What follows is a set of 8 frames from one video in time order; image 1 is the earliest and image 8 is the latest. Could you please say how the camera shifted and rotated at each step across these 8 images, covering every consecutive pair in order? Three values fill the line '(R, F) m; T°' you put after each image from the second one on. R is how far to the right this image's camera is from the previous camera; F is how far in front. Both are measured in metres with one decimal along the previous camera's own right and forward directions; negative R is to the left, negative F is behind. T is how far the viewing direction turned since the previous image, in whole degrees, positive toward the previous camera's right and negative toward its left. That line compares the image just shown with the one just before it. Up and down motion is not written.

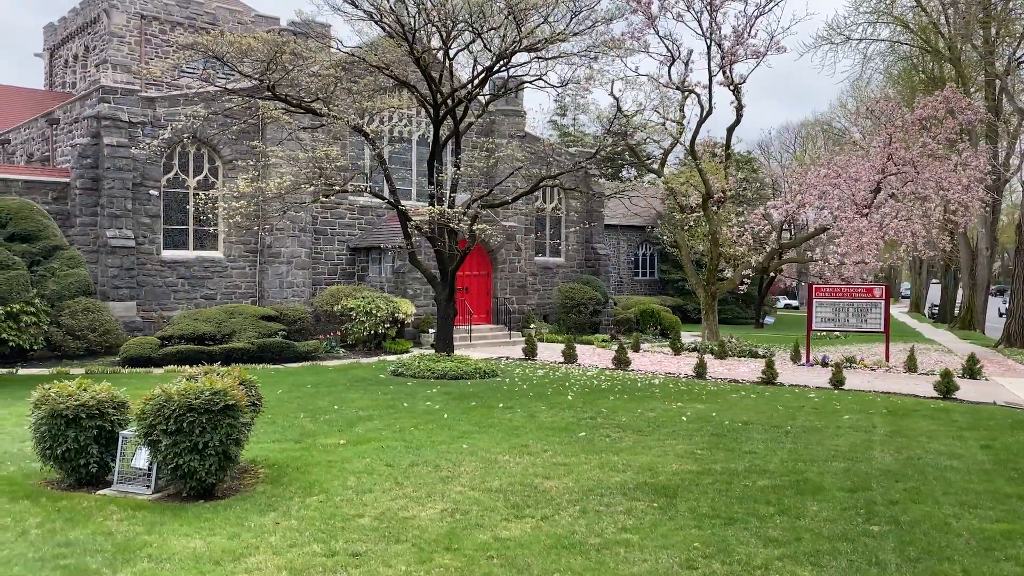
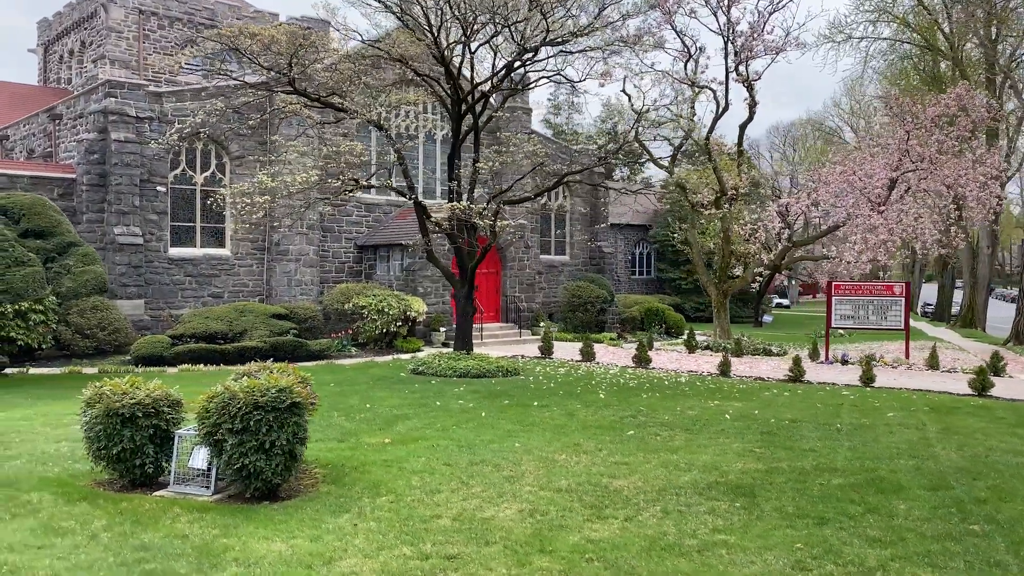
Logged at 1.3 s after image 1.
(-0.6, +0.2) m; +1°
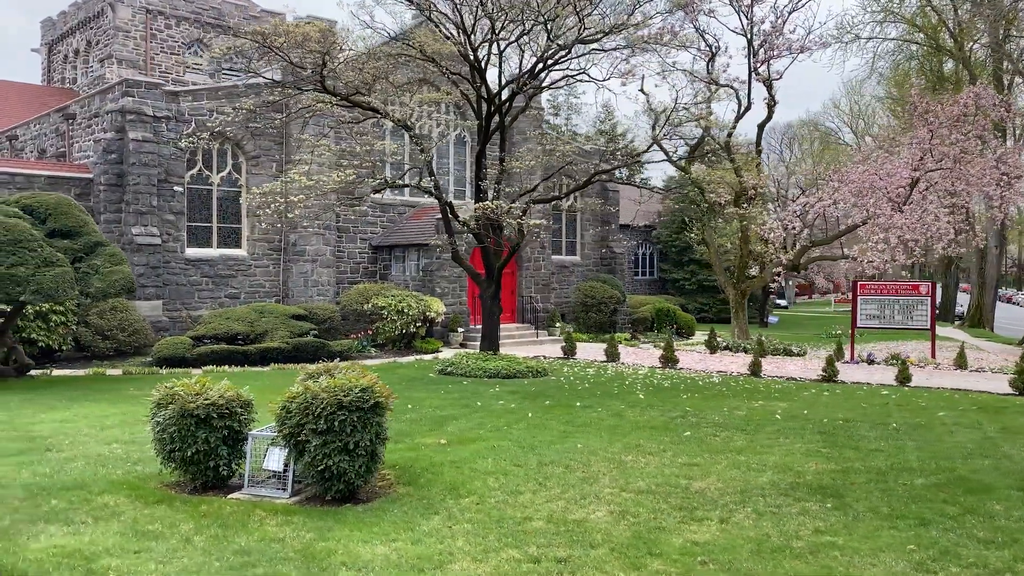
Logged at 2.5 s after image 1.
(-0.6, +0.1) m; 0°
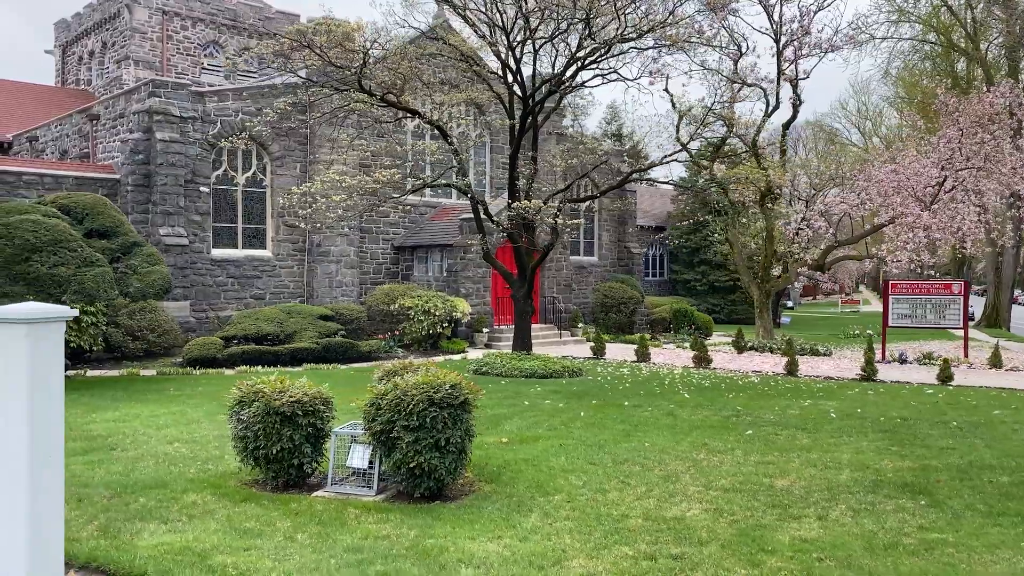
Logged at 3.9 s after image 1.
(-0.6, 0.0) m; 0°
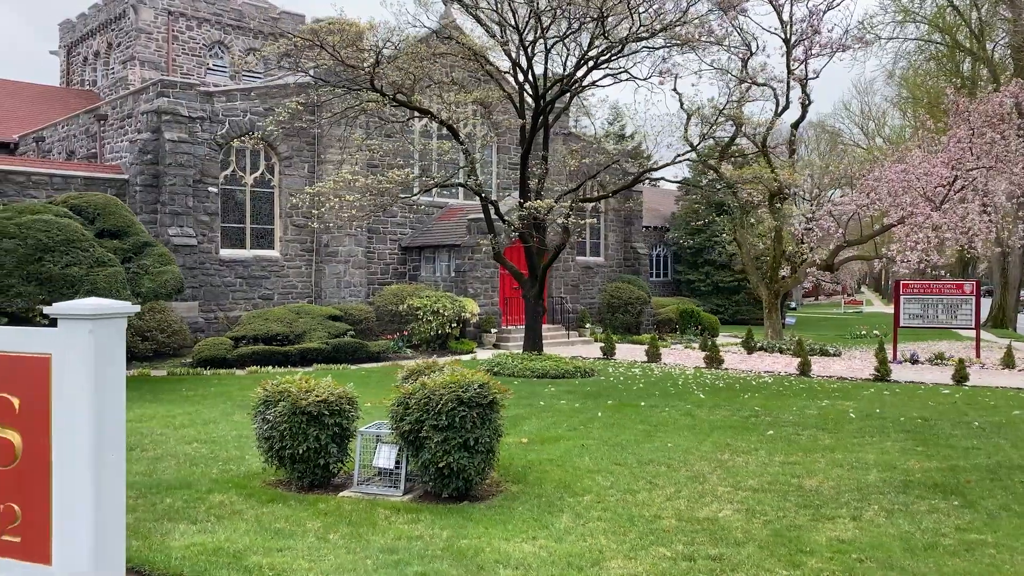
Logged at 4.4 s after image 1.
(-0.2, 0.0) m; 0°
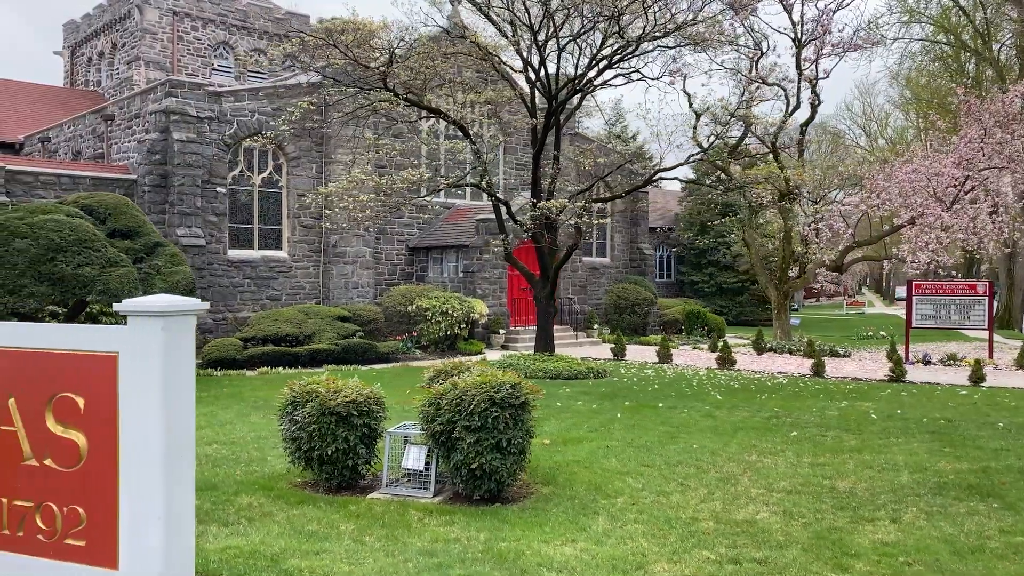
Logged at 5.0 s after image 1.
(-0.2, +0.1) m; 0°
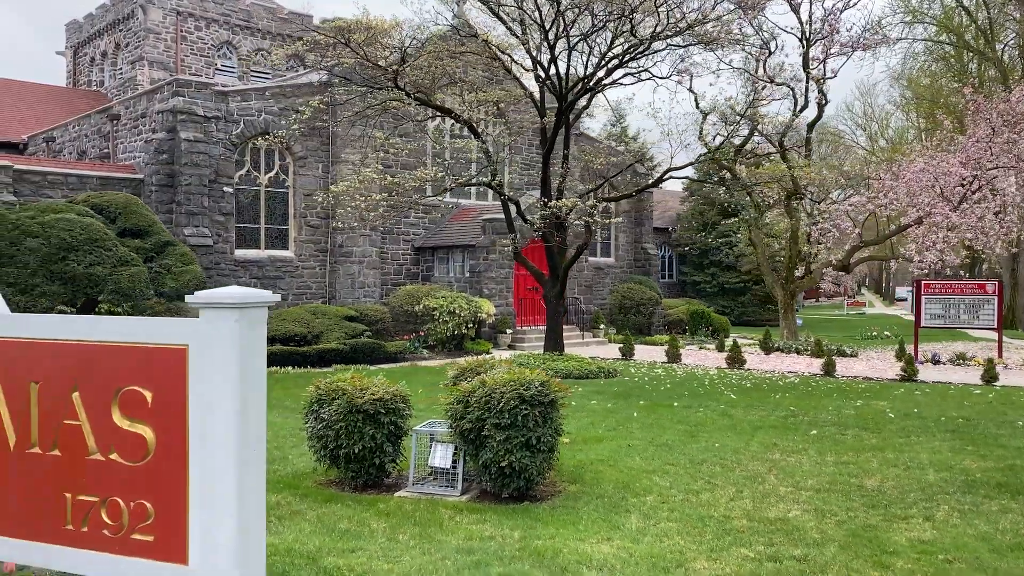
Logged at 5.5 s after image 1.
(-0.2, 0.0) m; 0°
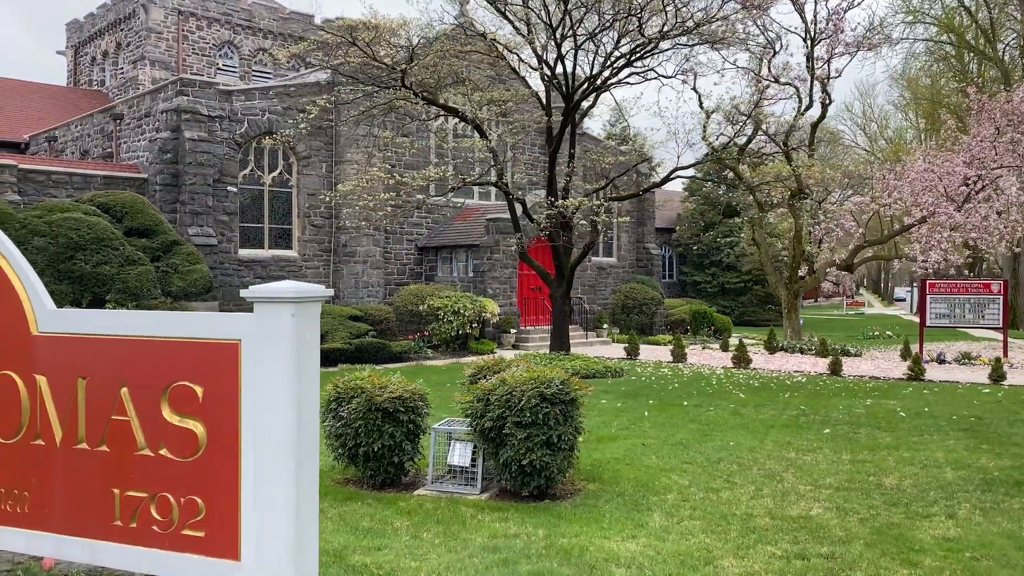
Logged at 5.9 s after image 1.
(-0.1, 0.0) m; 0°
